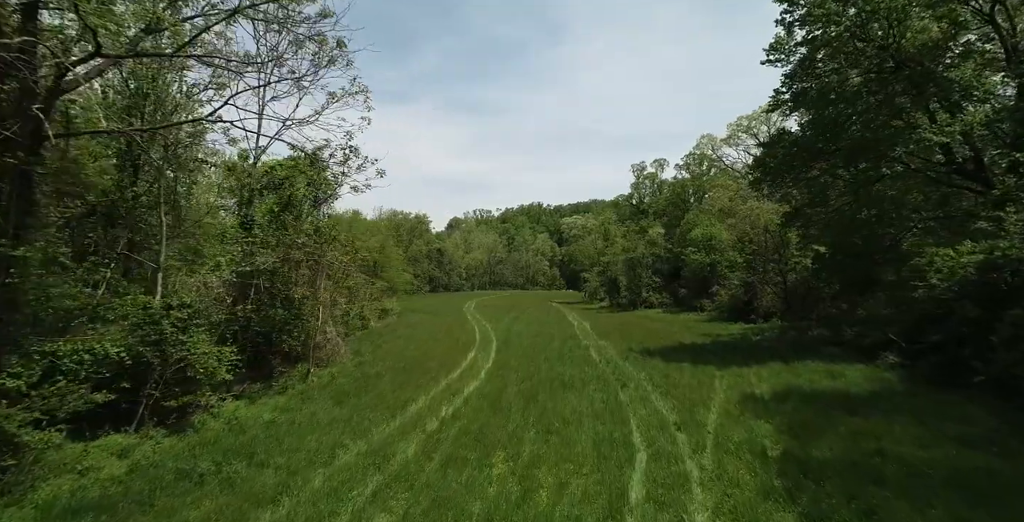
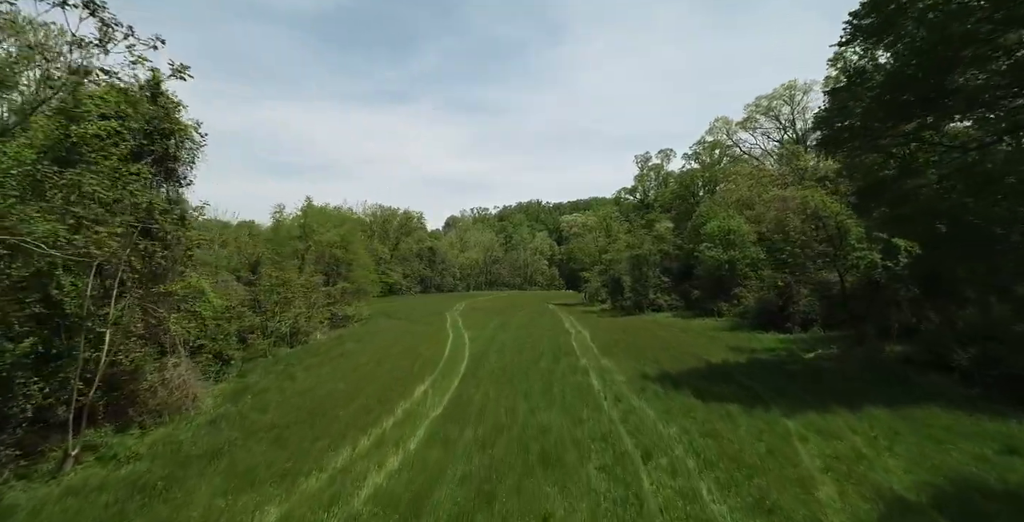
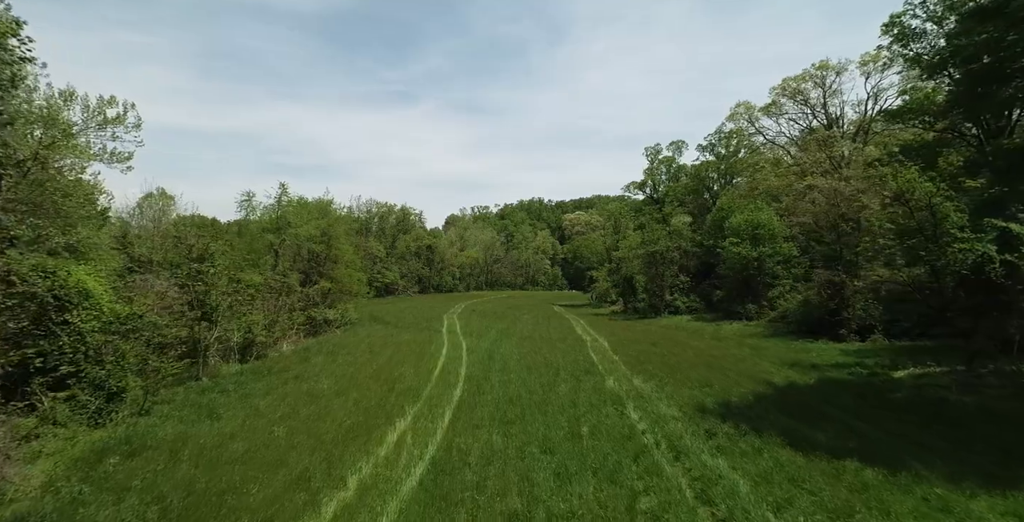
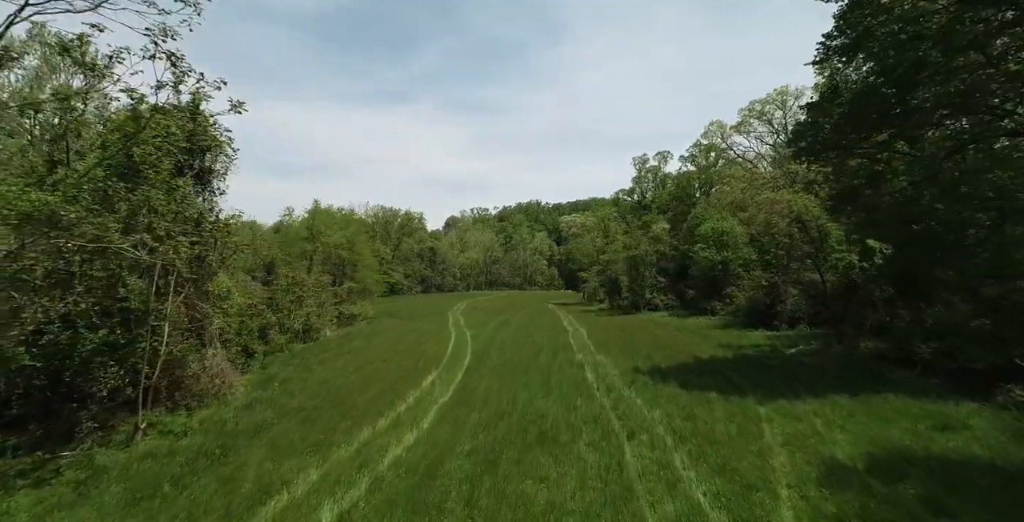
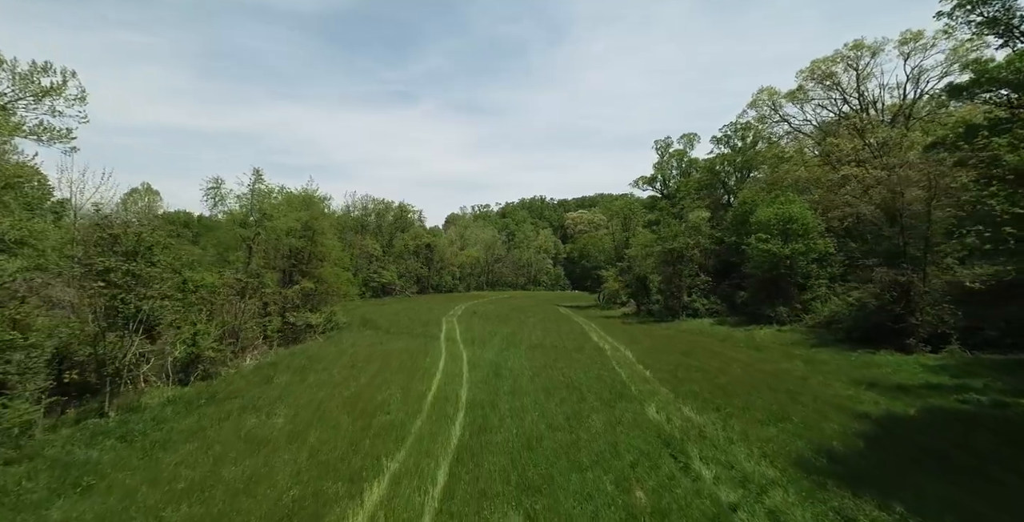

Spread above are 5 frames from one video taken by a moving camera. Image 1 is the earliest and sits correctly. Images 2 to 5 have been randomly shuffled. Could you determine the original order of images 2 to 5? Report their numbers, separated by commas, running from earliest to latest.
4, 2, 3, 5
